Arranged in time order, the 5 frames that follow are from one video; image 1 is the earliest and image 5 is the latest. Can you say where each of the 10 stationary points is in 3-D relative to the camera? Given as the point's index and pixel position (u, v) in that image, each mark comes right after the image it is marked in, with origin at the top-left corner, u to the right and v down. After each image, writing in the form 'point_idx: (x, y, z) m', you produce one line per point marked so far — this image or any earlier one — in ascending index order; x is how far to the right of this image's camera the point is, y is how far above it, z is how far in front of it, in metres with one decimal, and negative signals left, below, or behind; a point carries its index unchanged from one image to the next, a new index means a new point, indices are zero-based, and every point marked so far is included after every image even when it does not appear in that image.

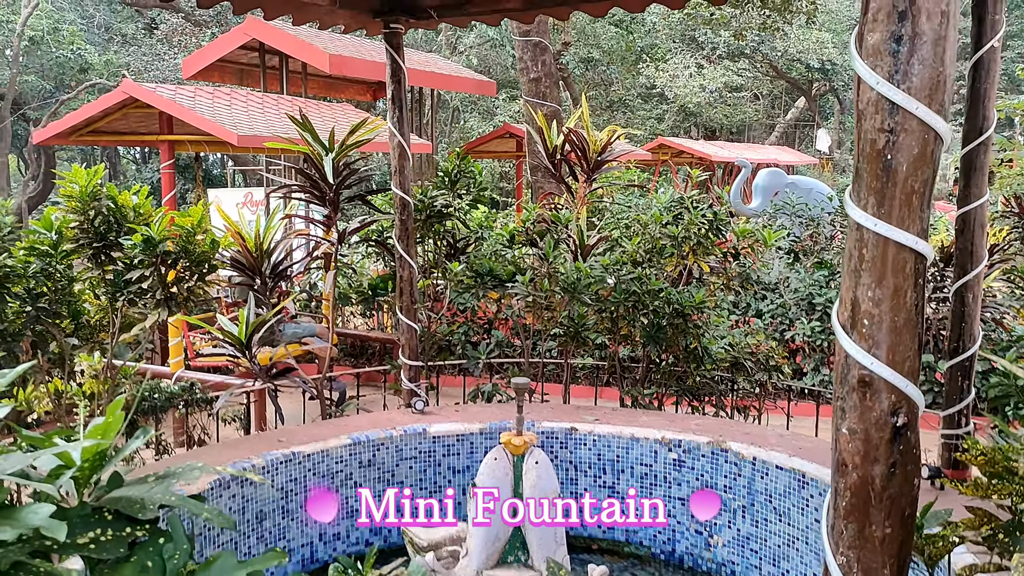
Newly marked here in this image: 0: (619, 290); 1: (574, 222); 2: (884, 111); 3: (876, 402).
0: (+0.6, 0.0, +4.7) m
1: (+0.4, +0.4, +5.1) m
2: (+0.4, +0.2, +1.0) m
3: (+0.5, -0.1, +1.1) m
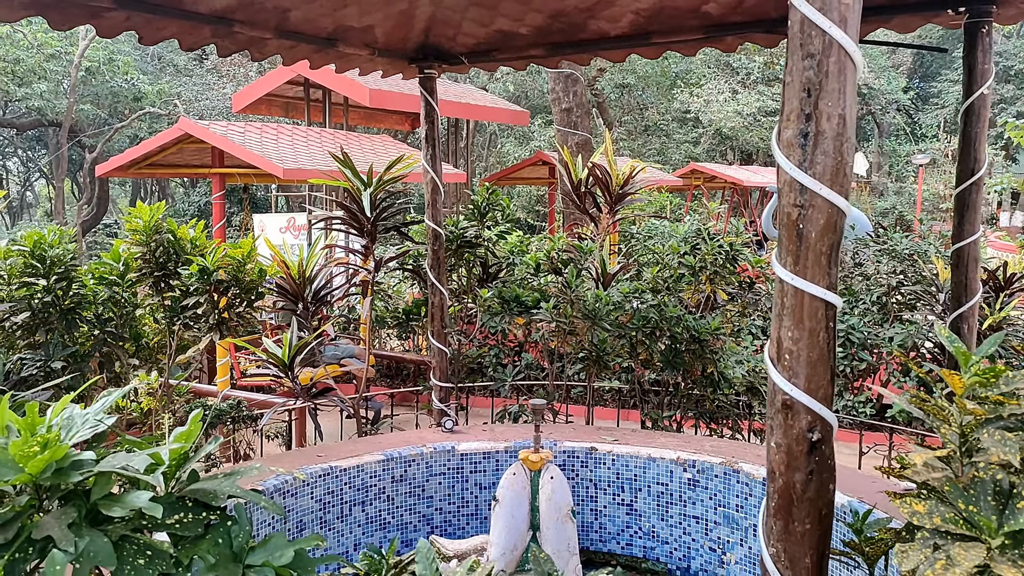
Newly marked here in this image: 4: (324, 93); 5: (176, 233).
0: (+0.7, -0.2, +5.0) m
1: (+0.5, +0.2, +5.4) m
2: (+0.4, +0.1, +1.3) m
3: (+0.4, -0.2, +1.4) m
4: (-1.9, +2.0, +9.1) m
5: (-1.6, +0.3, +4.3) m
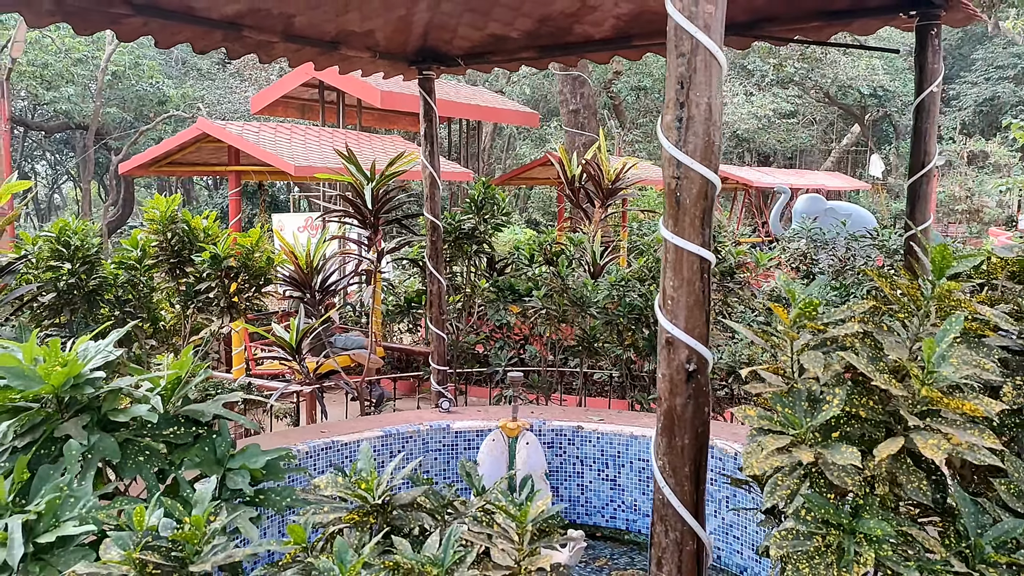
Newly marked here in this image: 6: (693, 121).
0: (+0.7, -0.1, +5.3) m
1: (+0.5, +0.3, +5.7) m
2: (+0.3, +0.2, +1.6) m
3: (+0.3, -0.1, +1.7) m
4: (-1.9, +2.1, +9.5) m
5: (-1.7, +0.3, +4.6) m
6: (+0.3, +0.3, +1.6) m
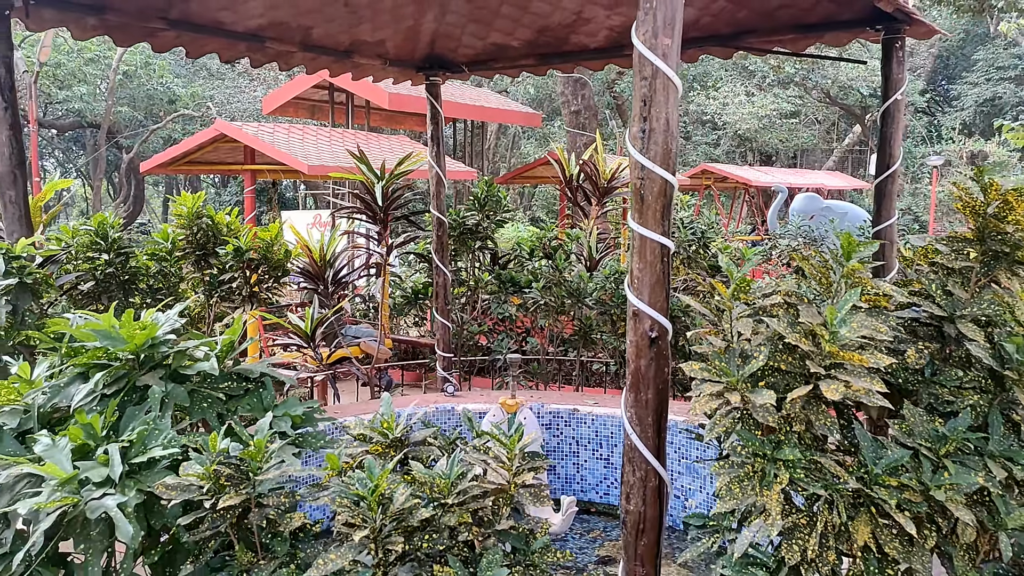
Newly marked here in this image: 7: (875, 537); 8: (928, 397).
0: (+0.7, 0.0, +5.6) m
1: (+0.5, +0.3, +6.0) m
2: (+0.3, +0.3, +2.0) m
3: (+0.3, -0.1, +2.0) m
4: (-1.8, +2.1, +9.8) m
5: (-1.7, +0.4, +5.0) m
6: (+0.3, +0.3, +1.9) m
7: (+0.7, -0.5, +1.6) m
8: (+0.9, -0.2, +1.9) m
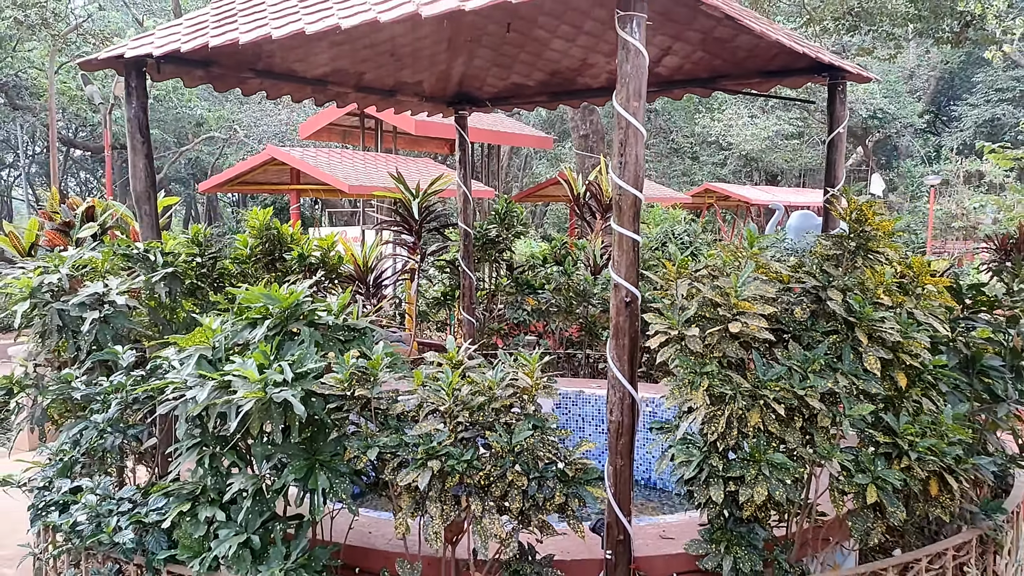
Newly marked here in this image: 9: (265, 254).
0: (+0.8, -0.1, +6.6) m
1: (+0.6, +0.3, +7.0) m
2: (+0.4, +0.3, +2.9) m
3: (+0.4, 0.0, +3.0) m
4: (-1.7, +2.0, +10.9) m
5: (-1.6, +0.4, +6.0) m
6: (+0.4, +0.4, +2.9) m
7: (+0.7, -0.4, +2.6) m
8: (+0.9, -0.2, +2.8) m
9: (-1.7, +0.2, +5.9) m
